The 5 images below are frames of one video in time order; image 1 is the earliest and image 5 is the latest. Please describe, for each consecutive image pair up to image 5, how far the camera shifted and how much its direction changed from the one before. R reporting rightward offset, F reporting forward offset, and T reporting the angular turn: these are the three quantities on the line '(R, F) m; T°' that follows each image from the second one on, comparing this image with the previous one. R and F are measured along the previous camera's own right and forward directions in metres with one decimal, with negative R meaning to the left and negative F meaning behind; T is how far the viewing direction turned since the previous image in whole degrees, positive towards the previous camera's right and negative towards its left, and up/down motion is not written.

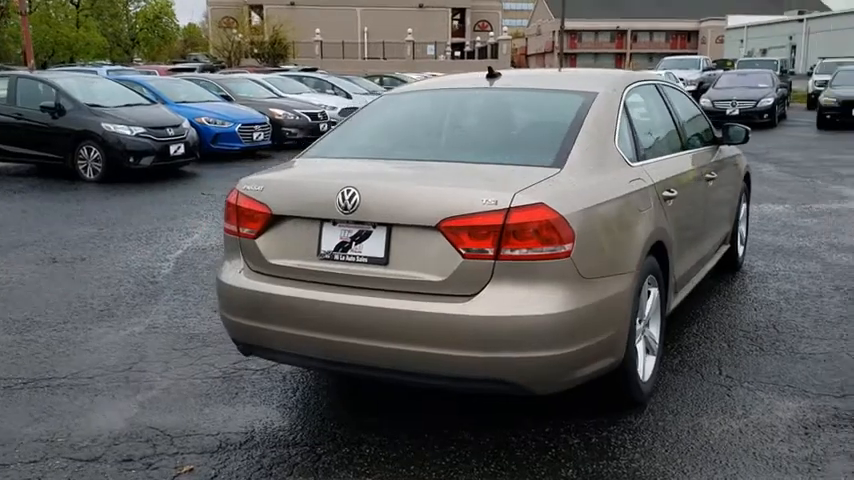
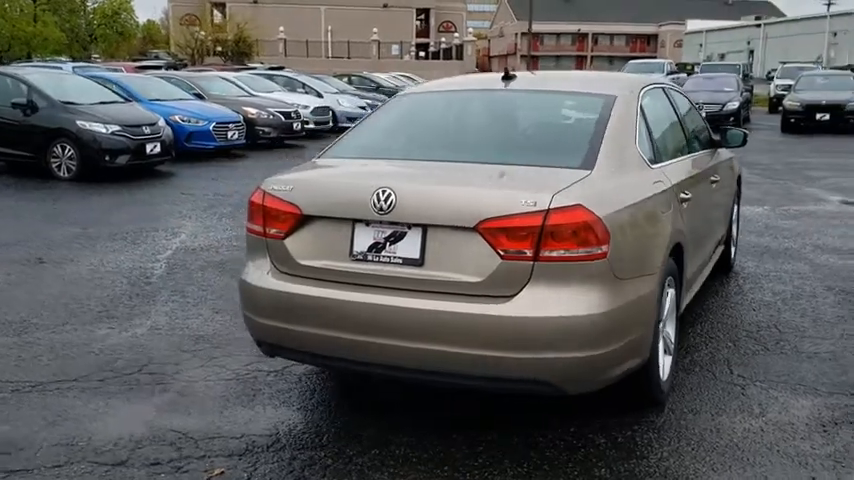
(-0.3, 0.0) m; +3°
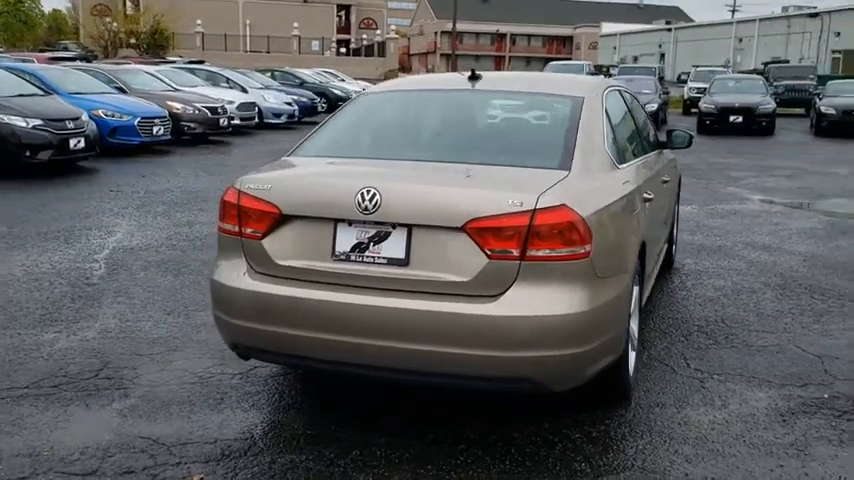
(-0.3, 0.0) m; +6°
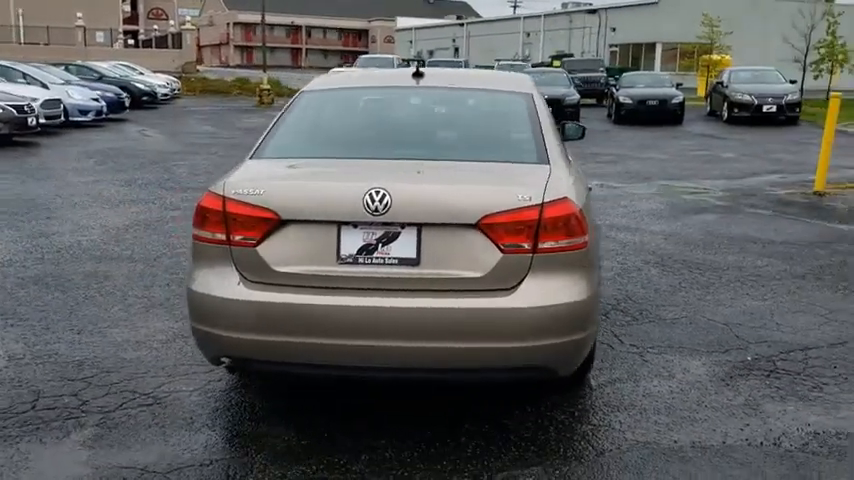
(-0.8, +0.1) m; +14°
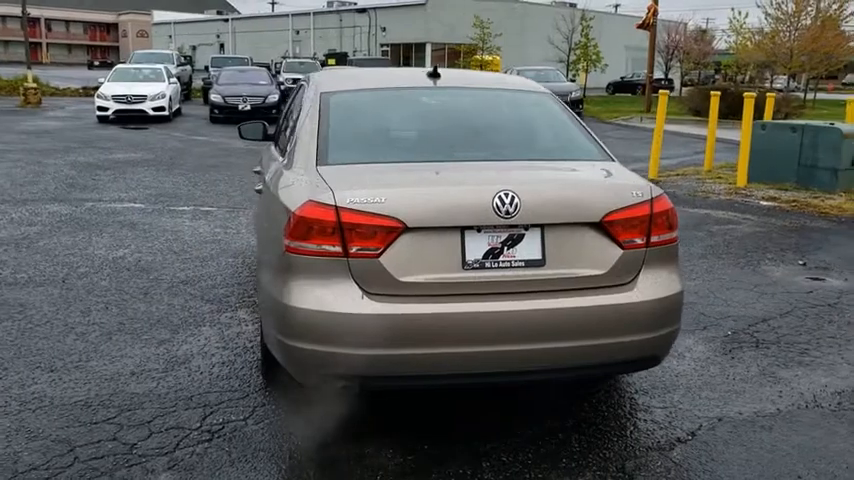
(-1.4, +0.3) m; +16°
